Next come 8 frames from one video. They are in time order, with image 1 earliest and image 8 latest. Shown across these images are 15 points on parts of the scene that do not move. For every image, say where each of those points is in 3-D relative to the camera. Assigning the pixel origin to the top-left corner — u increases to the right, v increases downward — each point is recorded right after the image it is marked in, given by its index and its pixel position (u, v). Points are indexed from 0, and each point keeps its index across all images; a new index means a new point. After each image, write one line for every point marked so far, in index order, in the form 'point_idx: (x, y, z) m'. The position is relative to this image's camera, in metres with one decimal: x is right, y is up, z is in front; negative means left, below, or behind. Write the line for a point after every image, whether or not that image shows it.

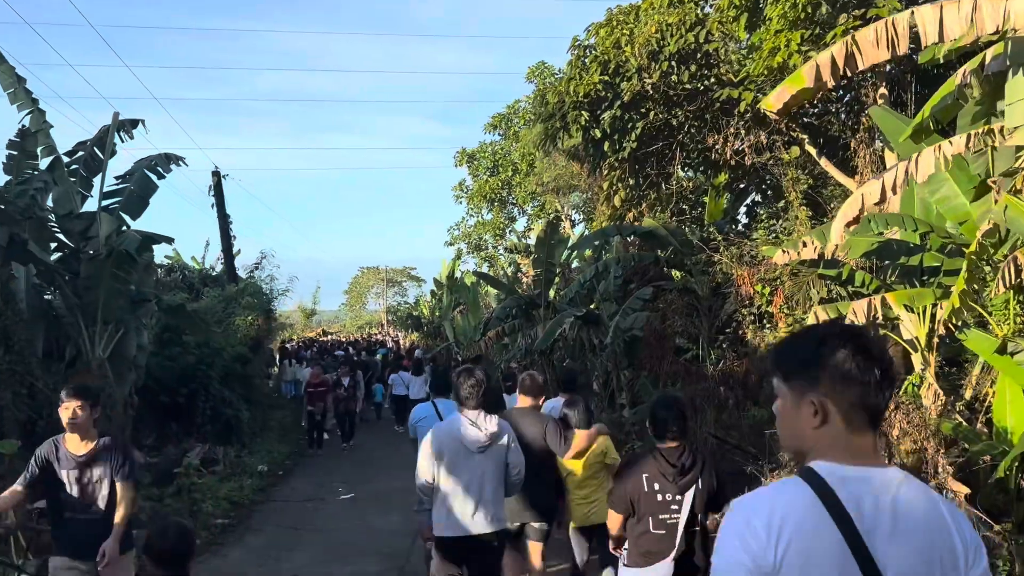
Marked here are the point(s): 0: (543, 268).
0: (+0.6, +0.4, +17.6) m
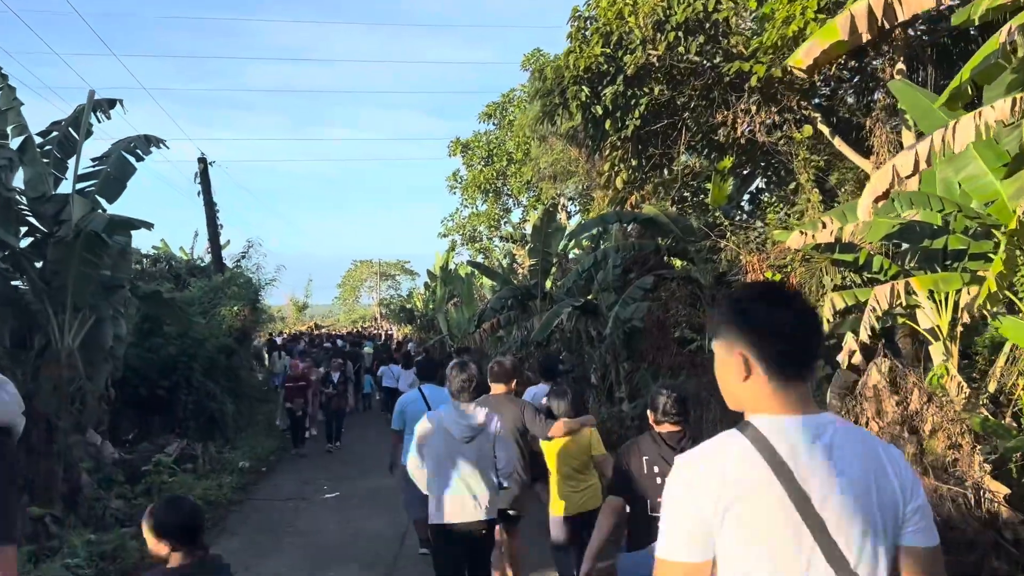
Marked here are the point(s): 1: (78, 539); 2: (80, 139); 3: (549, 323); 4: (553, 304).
0: (+0.5, +0.6, +17.0) m
1: (-3.6, -2.1, +7.3) m
2: (-5.8, +2.0, +11.8) m
3: (+0.6, -0.6, +14.5) m
4: (+0.8, -0.3, +16.8) m
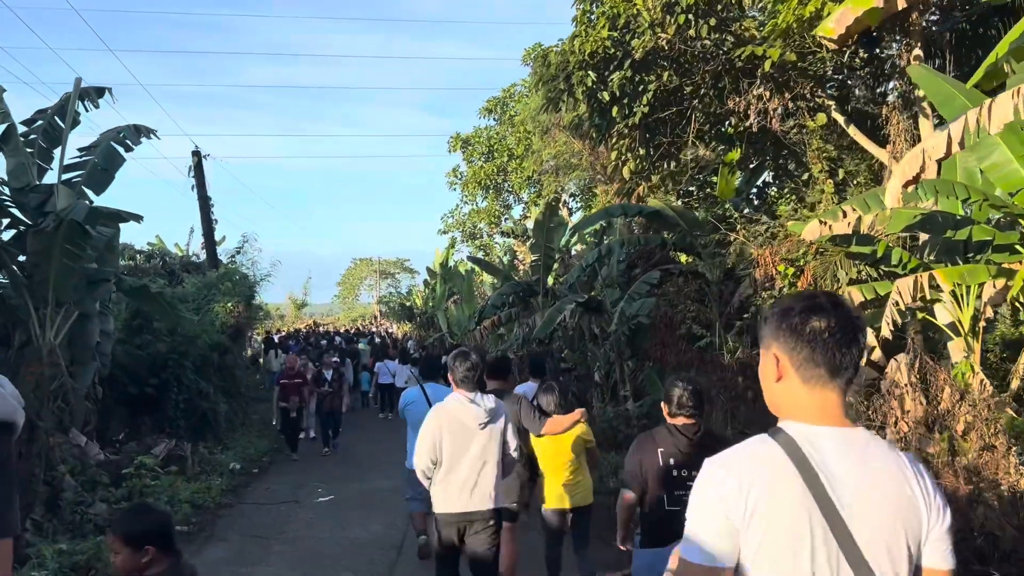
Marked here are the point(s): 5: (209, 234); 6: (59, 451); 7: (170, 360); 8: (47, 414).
0: (+0.6, +0.7, +16.6) m
1: (-3.6, -2.0, +6.8) m
2: (-5.8, +2.1, +11.4) m
3: (+0.6, -0.5, +14.1) m
4: (+0.8, -0.2, +16.4) m
5: (-6.5, +1.2, +18.9) m
6: (-4.5, -1.6, +8.7) m
7: (-4.8, -1.0, +12.4) m
8: (-4.6, -1.2, +8.7) m
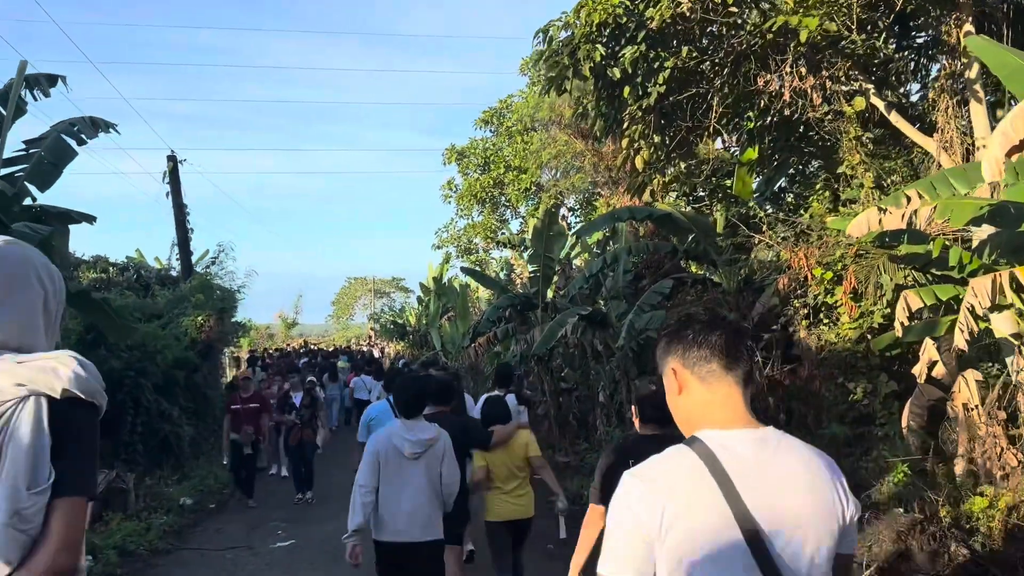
0: (+0.5, +0.4, +15.3) m
1: (-3.6, -2.0, +5.5) m
2: (-5.8, +2.0, +10.1) m
3: (+0.6, -0.7, +12.8) m
4: (+0.8, -0.5, +15.1) m
5: (-6.6, +0.9, +17.6) m
6: (-4.5, -1.7, +7.4) m
7: (-4.9, -1.1, +11.1) m
8: (-4.6, -1.3, +7.3) m
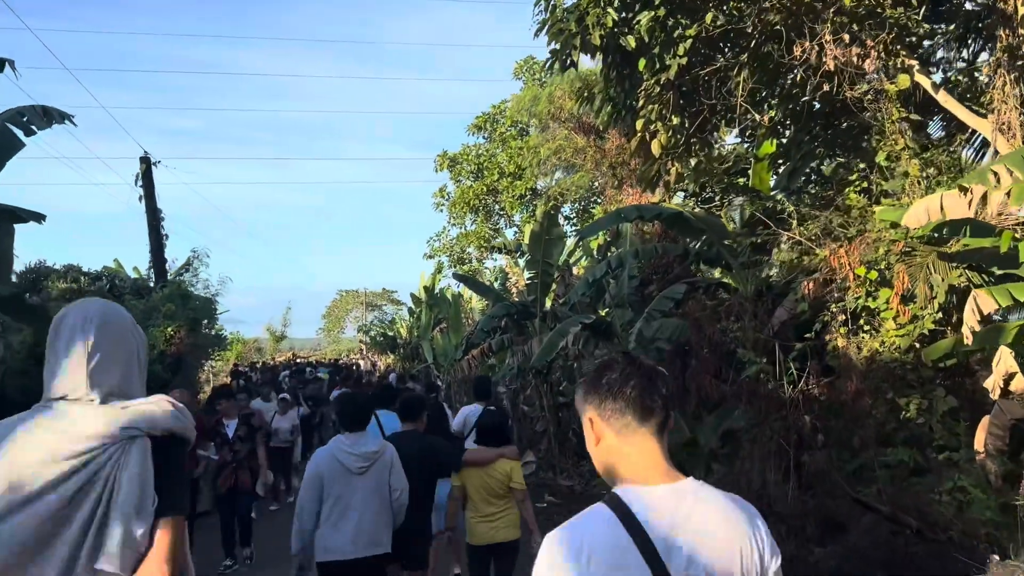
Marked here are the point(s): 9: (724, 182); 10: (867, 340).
0: (+0.5, +0.3, +14.2) m
1: (-3.6, -2.0, +4.3) m
2: (-5.9, +1.9, +9.0) m
3: (+0.5, -0.8, +11.7) m
4: (+0.7, -0.6, +14.0) m
5: (-6.7, +0.7, +16.5) m
6: (-4.5, -1.7, +6.2) m
7: (-4.9, -1.2, +9.9) m
8: (-4.6, -1.3, +6.2) m
9: (+2.9, +1.4, +12.1) m
10: (+3.2, -0.5, +7.8) m
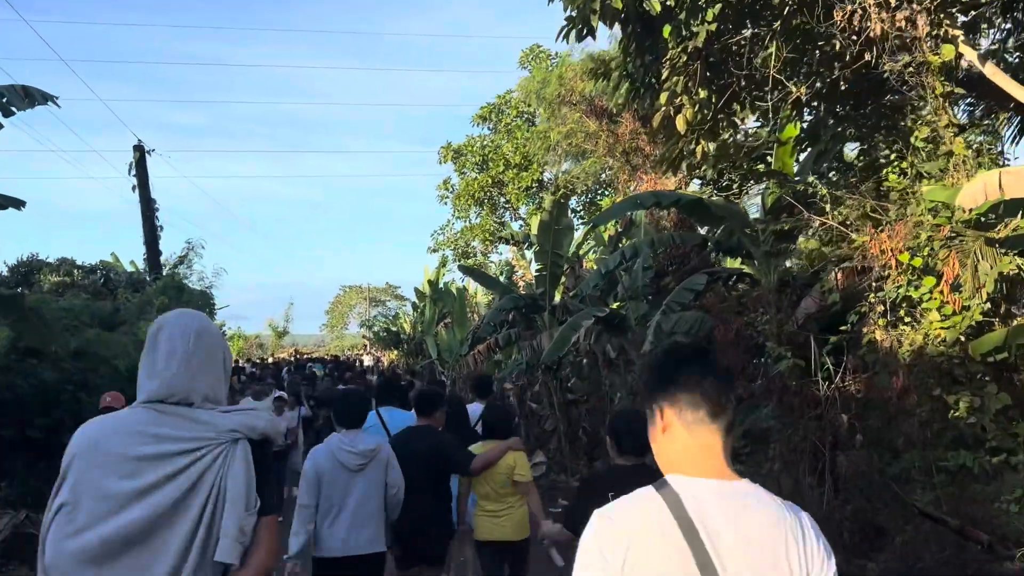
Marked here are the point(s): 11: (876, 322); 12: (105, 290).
0: (+0.6, +0.4, +13.6) m
1: (-3.5, -1.9, +3.8) m
2: (-5.8, +2.0, +8.4) m
3: (+0.7, -0.6, +11.1) m
4: (+0.8, -0.5, +13.4) m
5: (-6.6, +0.9, +15.9) m
6: (-4.4, -1.6, +5.6) m
7: (-4.8, -1.1, +9.3) m
8: (-4.5, -1.2, +5.6) m
9: (+3.0, +1.6, +11.5) m
10: (+3.3, -0.4, +7.2) m
11: (+3.2, -0.3, +7.6) m
12: (-8.1, 0.0, +17.5) m
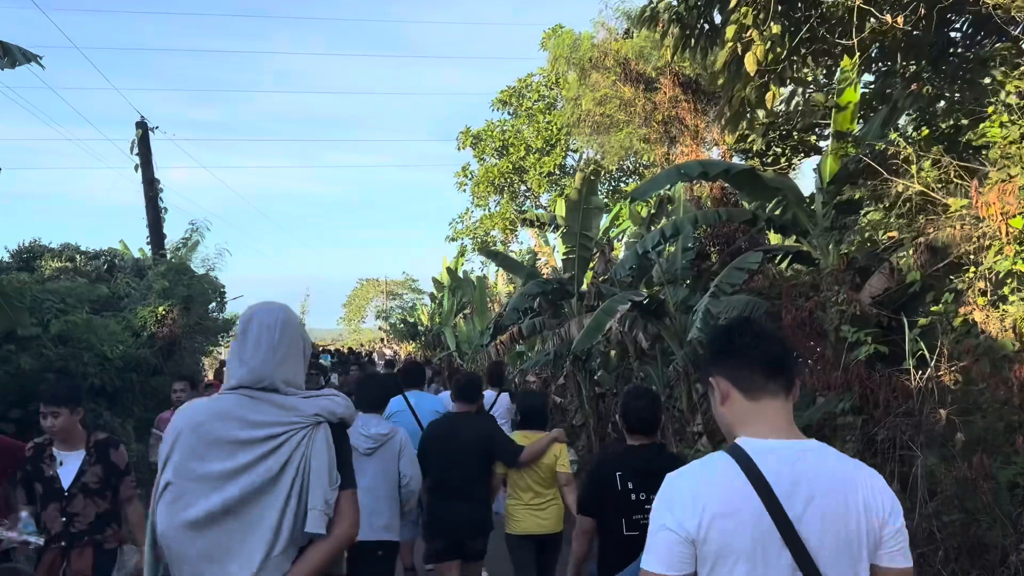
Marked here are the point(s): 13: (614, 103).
0: (+1.0, +0.7, +12.5) m
1: (-3.3, -1.7, +2.8) m
2: (-5.5, +2.2, +7.5) m
3: (+1.0, -0.4, +10.1) m
4: (+1.2, -0.2, +12.3) m
5: (-6.1, +1.1, +15.0) m
6: (-4.2, -1.4, +4.7) m
7: (-4.5, -0.9, +8.4) m
8: (-4.3, -1.0, +4.7) m
9: (+3.4, +1.8, +10.3) m
10: (+3.5, -0.2, +6.1) m
11: (+3.4, -0.1, +6.5) m
12: (-7.7, +0.2, +16.6) m
13: (+1.5, +2.7, +12.8) m
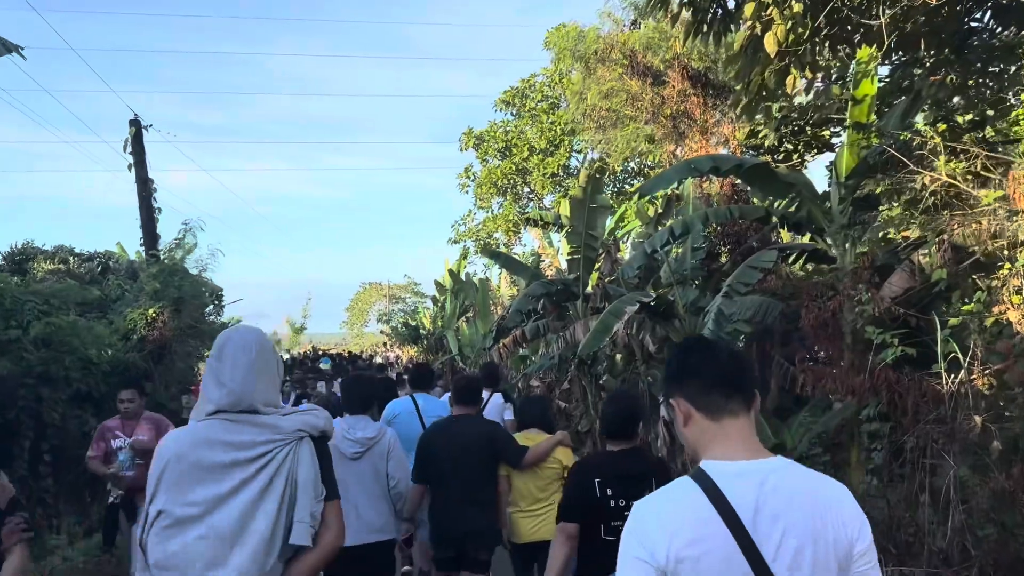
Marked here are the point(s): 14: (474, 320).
0: (+1.0, +0.7, +12.1) m
1: (-3.3, -1.7, +2.4) m
2: (-5.5, +2.2, +7.1) m
3: (+1.0, -0.4, +9.6) m
4: (+1.2, -0.2, +11.9) m
5: (-6.1, +1.1, +14.6) m
6: (-4.2, -1.4, +4.3) m
7: (-4.5, -0.9, +8.0) m
8: (-4.3, -1.0, +4.3) m
9: (+3.4, +1.8, +9.9) m
10: (+3.6, -0.2, +5.7) m
11: (+3.5, -0.1, +6.1) m
12: (-7.6, +0.2, +16.2) m
13: (+1.5, +2.7, +12.4) m
14: (-0.8, -0.6, +18.0) m
